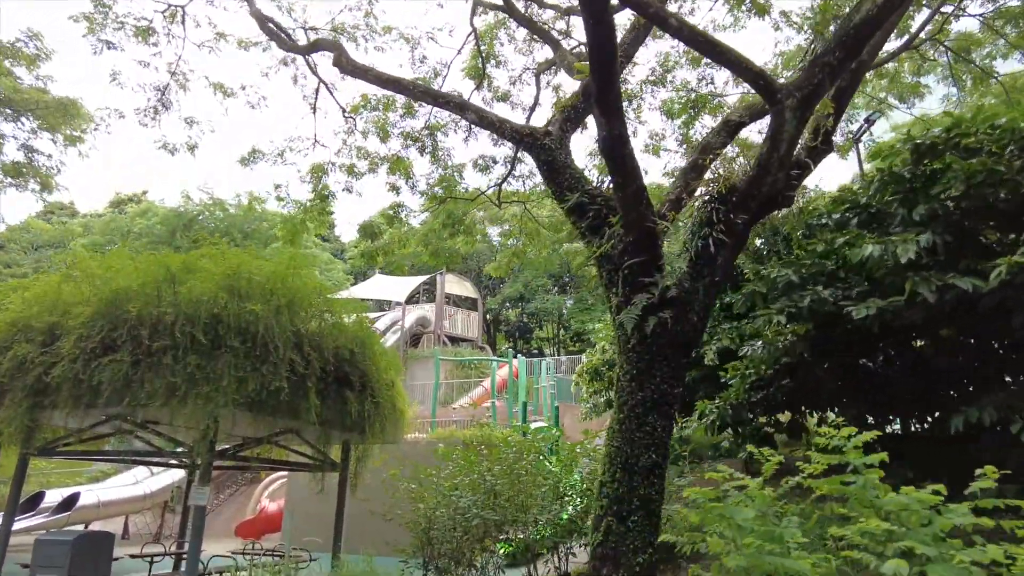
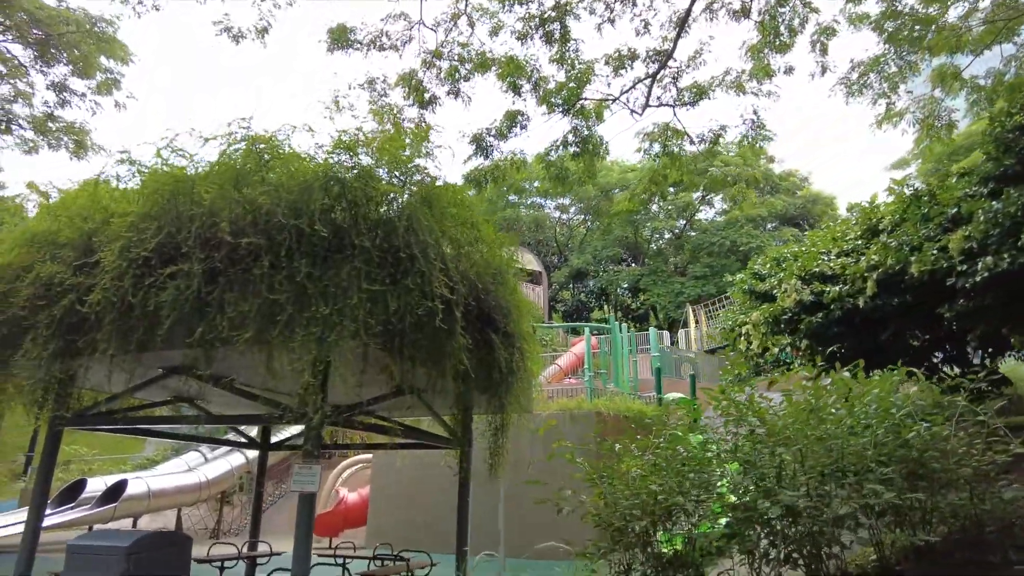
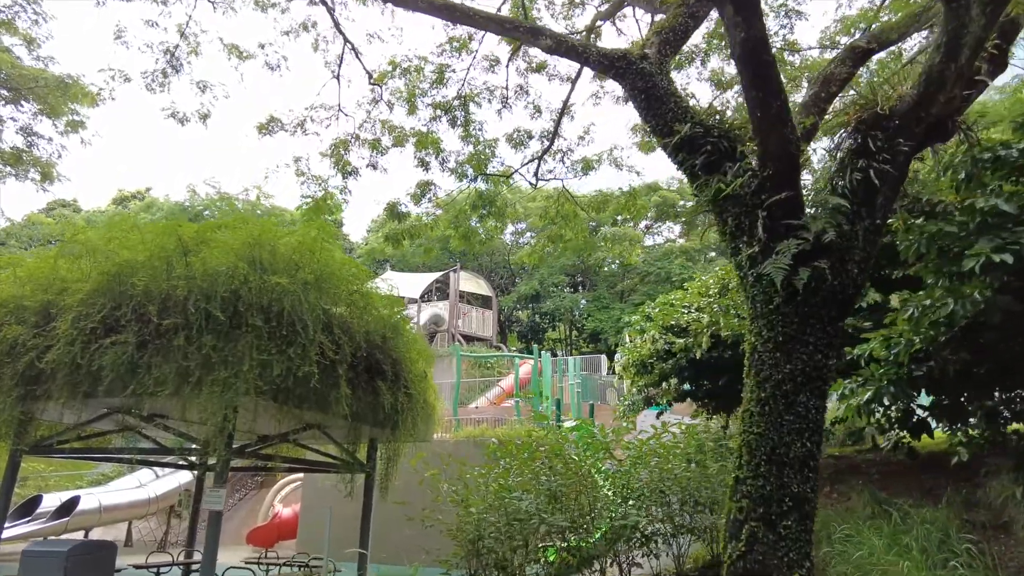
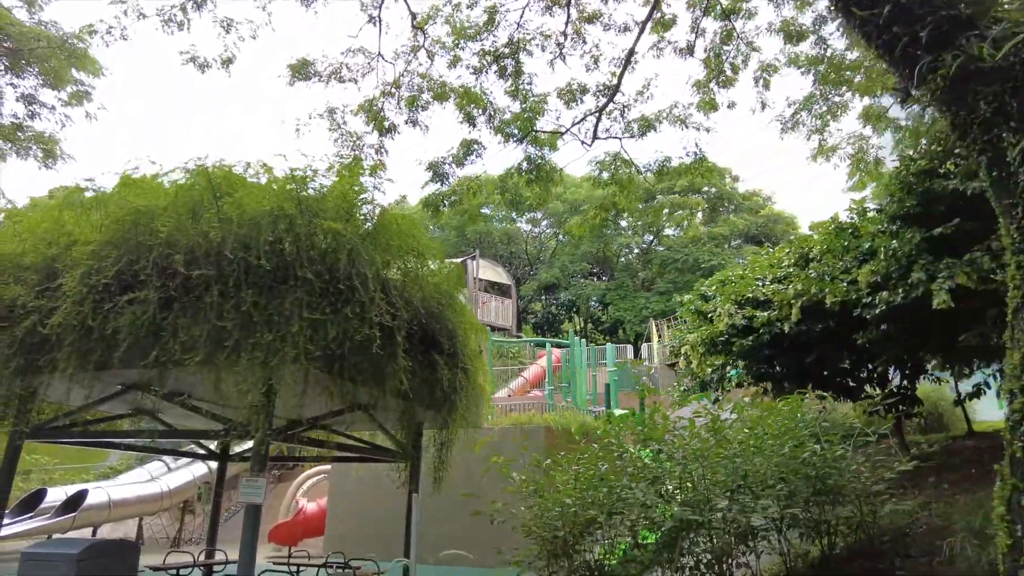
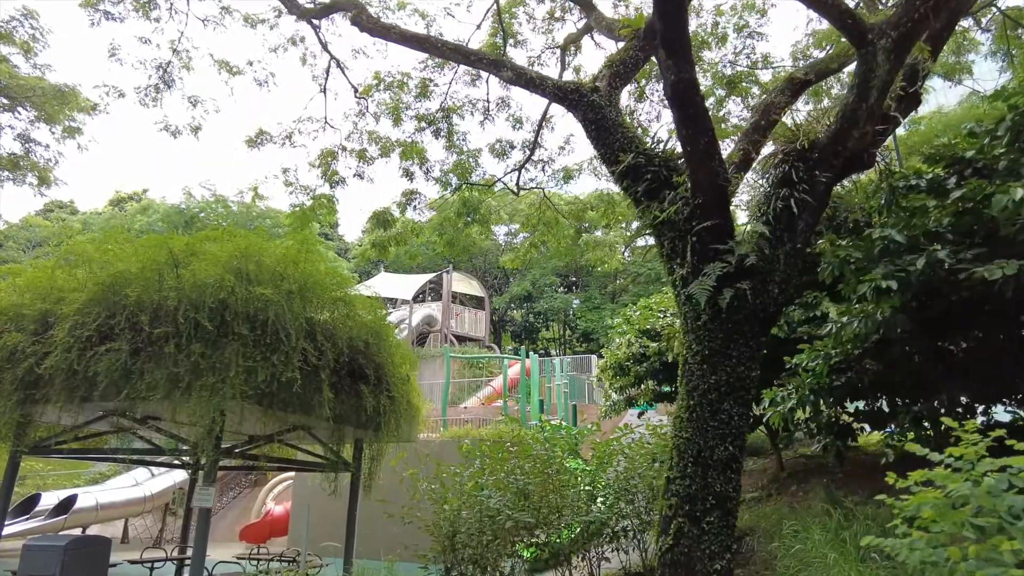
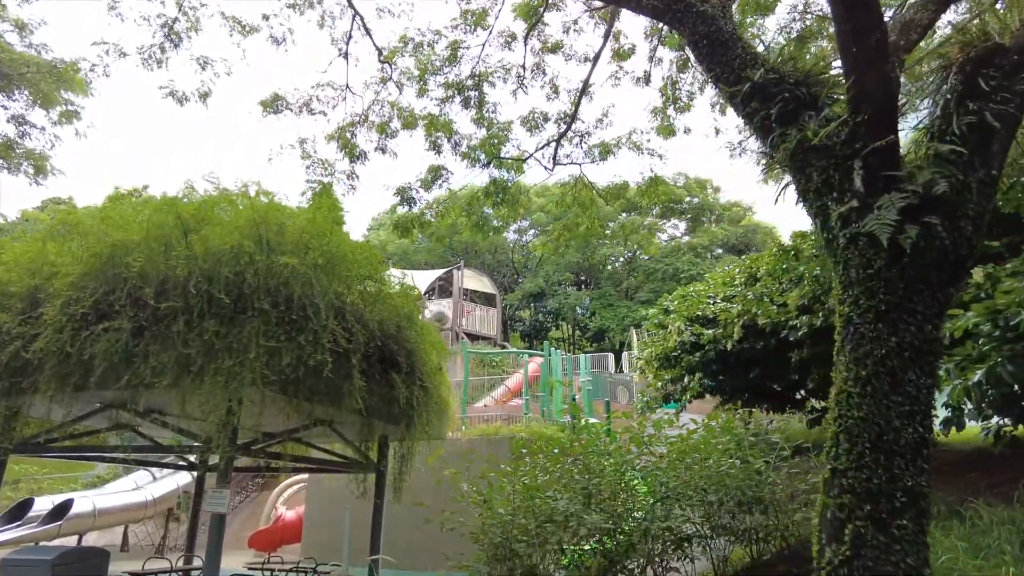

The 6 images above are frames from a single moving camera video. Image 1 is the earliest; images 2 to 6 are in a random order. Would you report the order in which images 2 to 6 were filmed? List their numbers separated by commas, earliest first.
5, 3, 6, 4, 2
